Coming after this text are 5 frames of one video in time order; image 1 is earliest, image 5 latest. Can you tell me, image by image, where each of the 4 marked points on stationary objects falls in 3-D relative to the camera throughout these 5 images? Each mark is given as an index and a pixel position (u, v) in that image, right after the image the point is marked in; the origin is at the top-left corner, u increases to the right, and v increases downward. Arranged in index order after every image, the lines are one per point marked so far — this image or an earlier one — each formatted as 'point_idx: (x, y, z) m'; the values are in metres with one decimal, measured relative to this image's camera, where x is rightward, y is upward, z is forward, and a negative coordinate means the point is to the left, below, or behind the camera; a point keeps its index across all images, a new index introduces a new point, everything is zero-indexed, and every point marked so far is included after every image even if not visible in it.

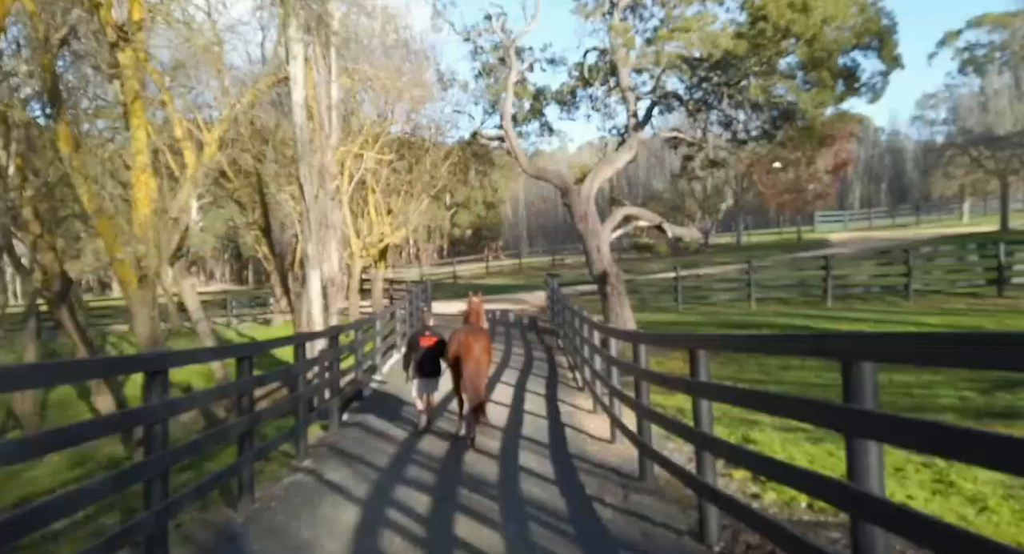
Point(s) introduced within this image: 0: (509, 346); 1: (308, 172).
0: (-0.1, -2.4, +19.2) m
1: (-6.1, +3.2, +16.3) m
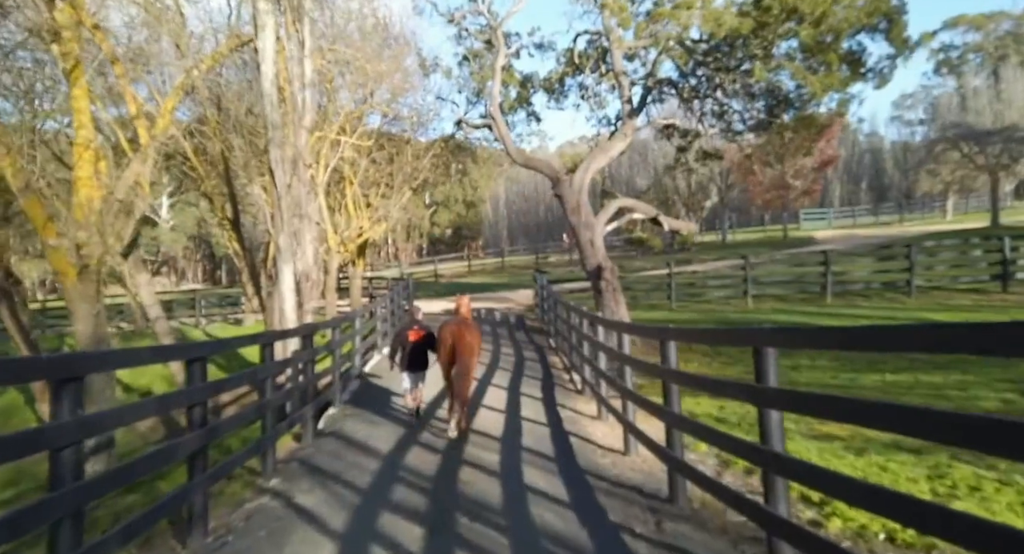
0: (-0.5, -2.3, +18.1) m
1: (-6.4, +3.3, +15.0) m
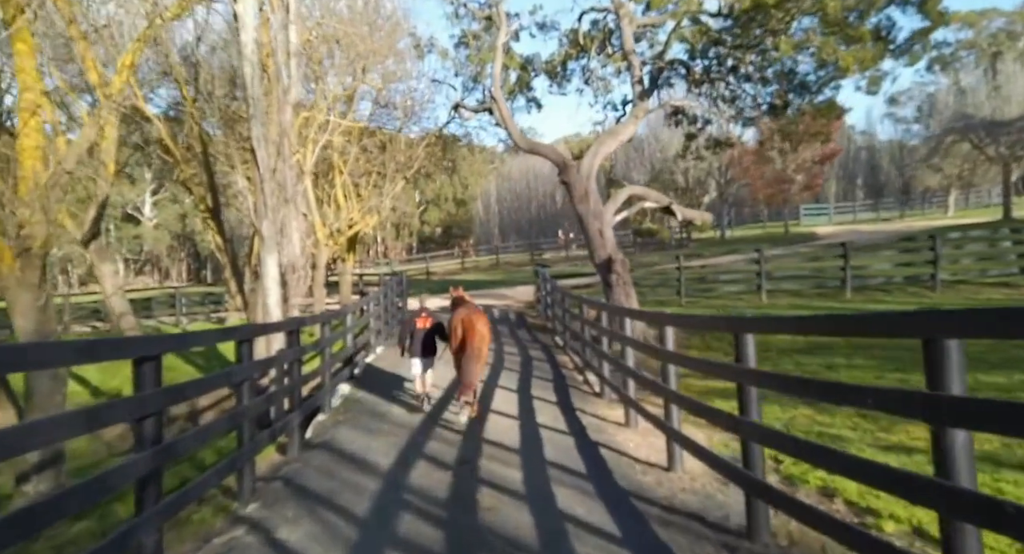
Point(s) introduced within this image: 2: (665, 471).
0: (-0.4, -2.1, +16.8) m
1: (-6.2, +3.5, +13.6) m
2: (+1.9, -2.5, +6.9) m
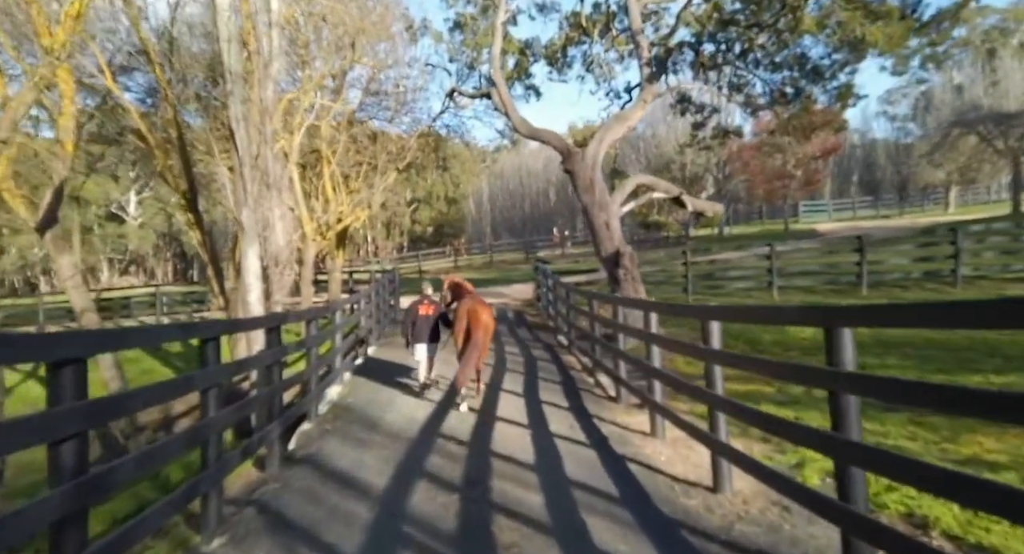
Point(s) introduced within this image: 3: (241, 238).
0: (-0.3, -1.9, +15.7) m
1: (-6.1, +3.6, +12.4) m
2: (+2.1, -2.3, +5.9) m
3: (-6.3, +0.9, +12.7) m
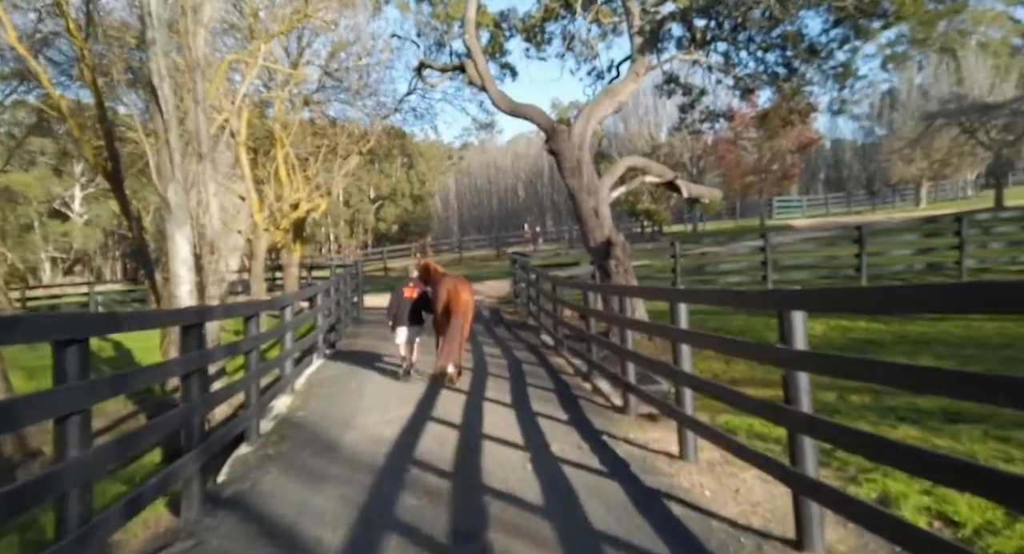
0: (-0.9, -1.7, +13.9) m
1: (-6.5, +3.8, +10.3) m
2: (+2.2, -2.1, +4.3) m
3: (-6.6, +1.1, +10.5) m
